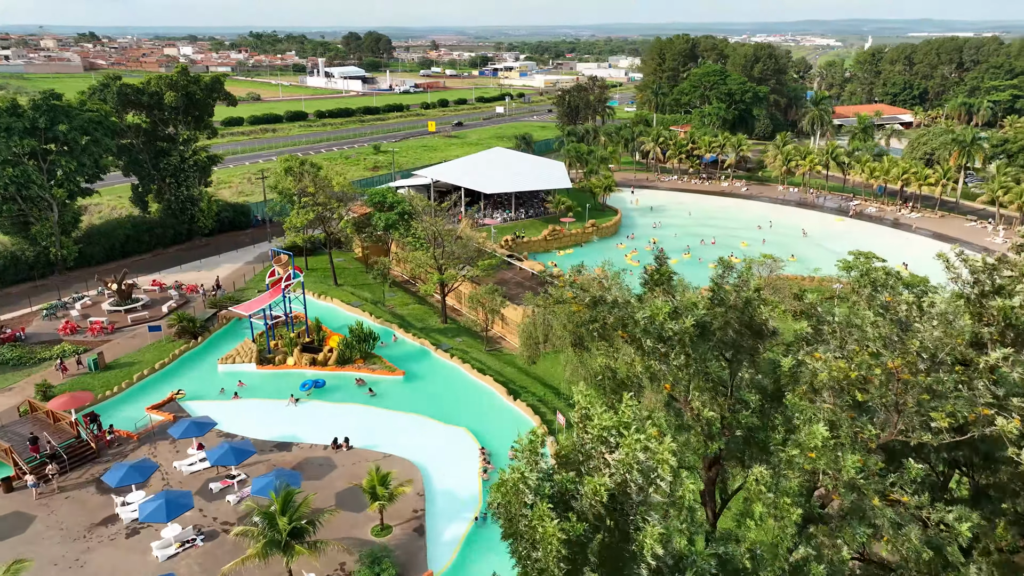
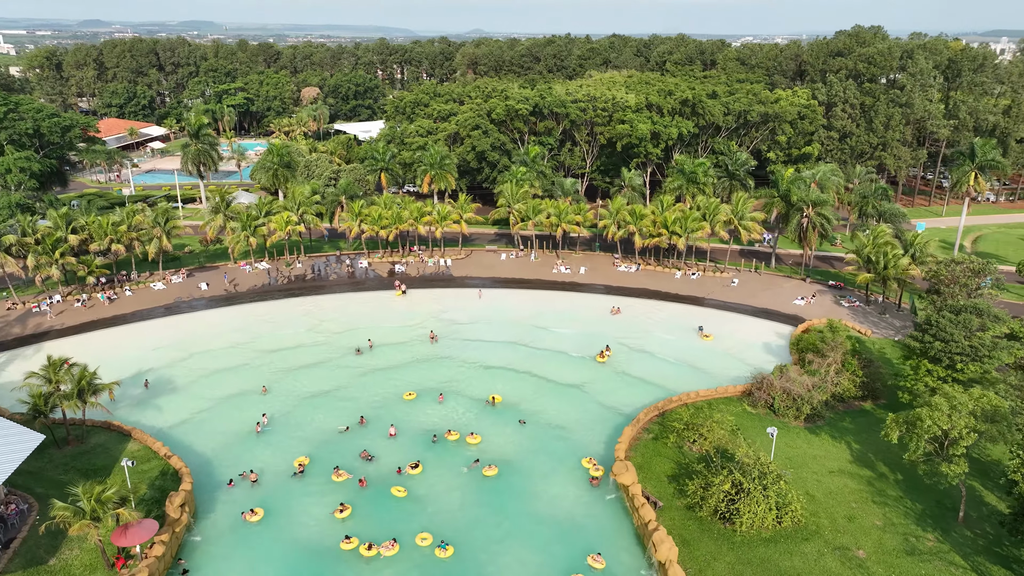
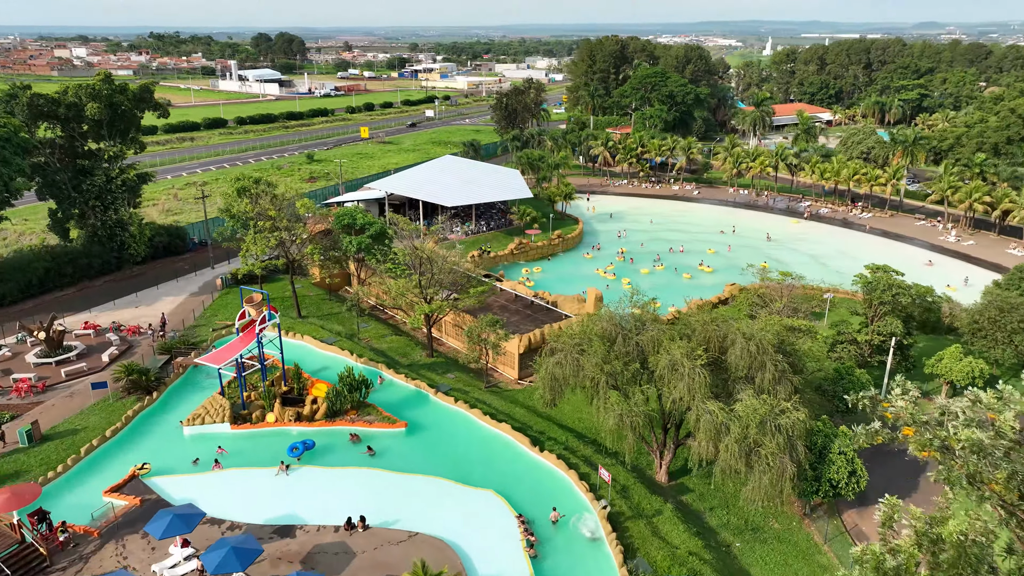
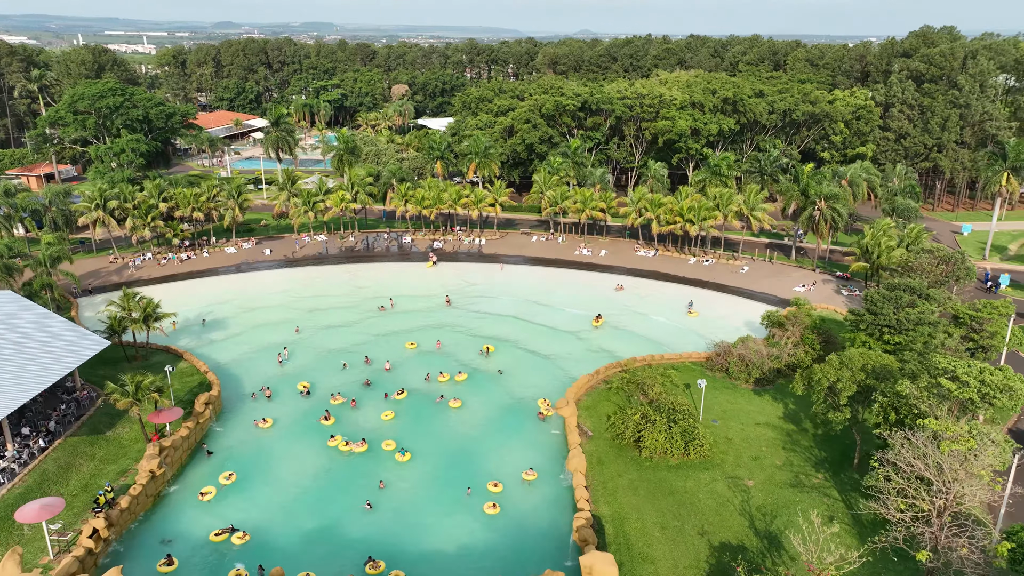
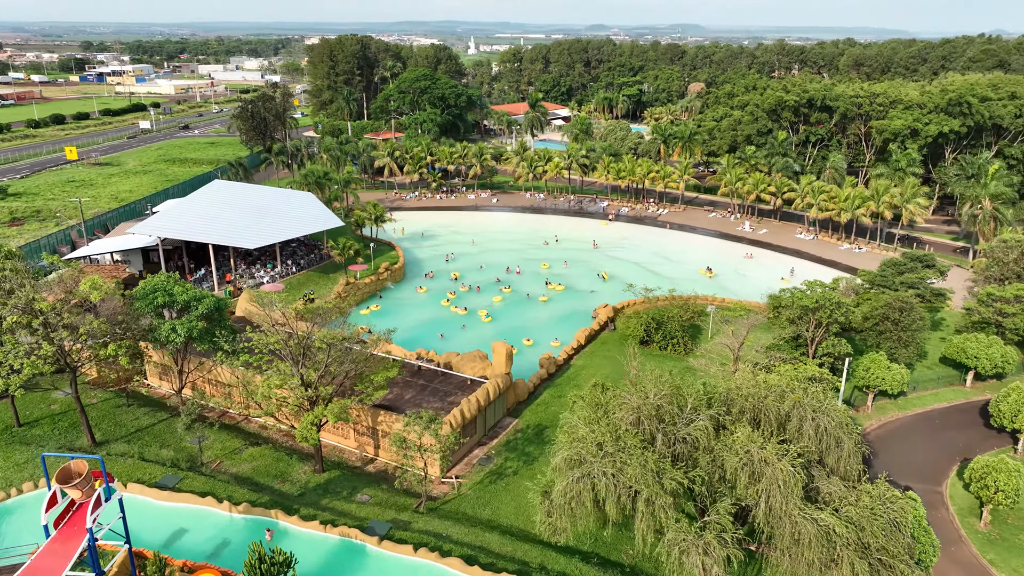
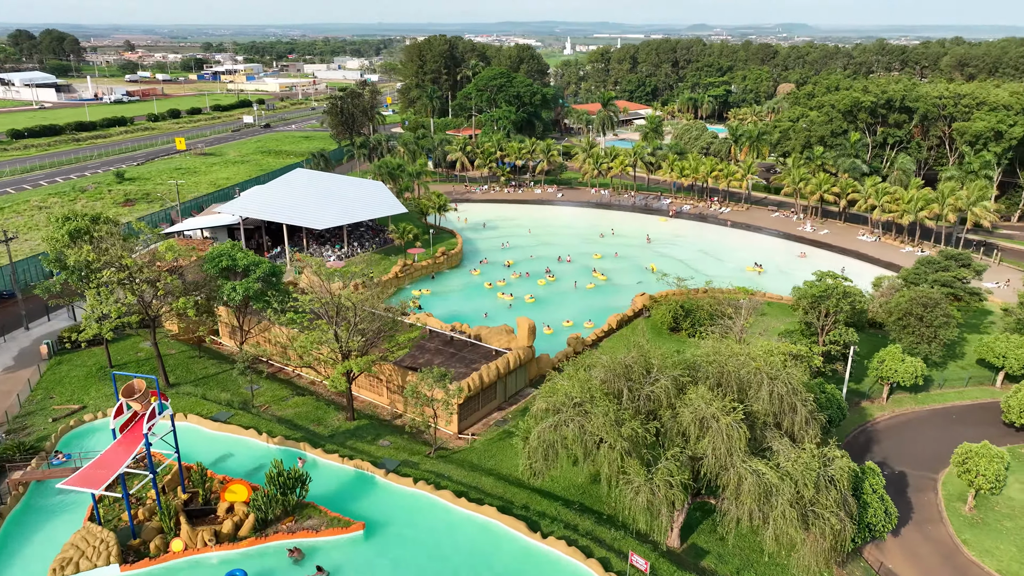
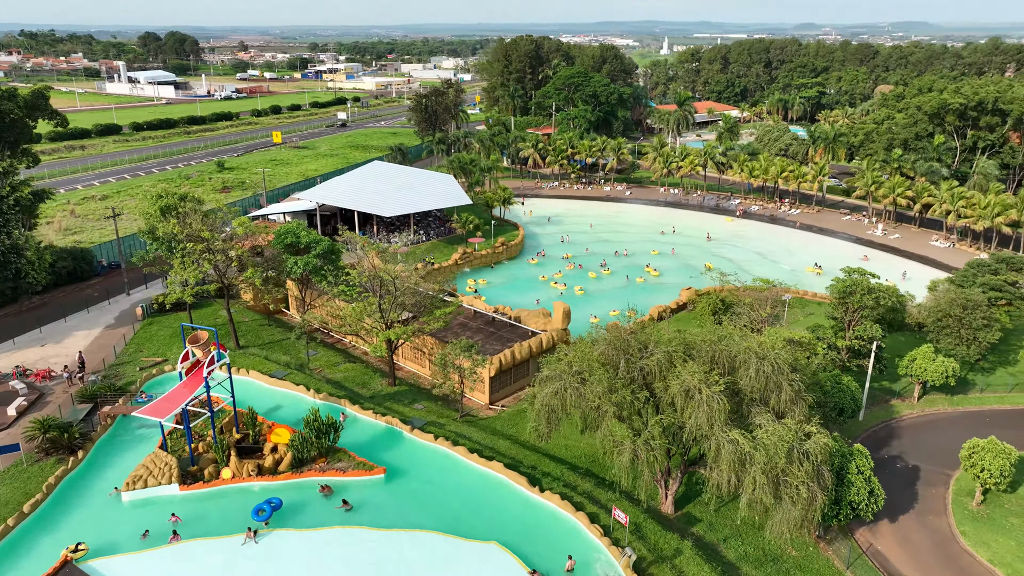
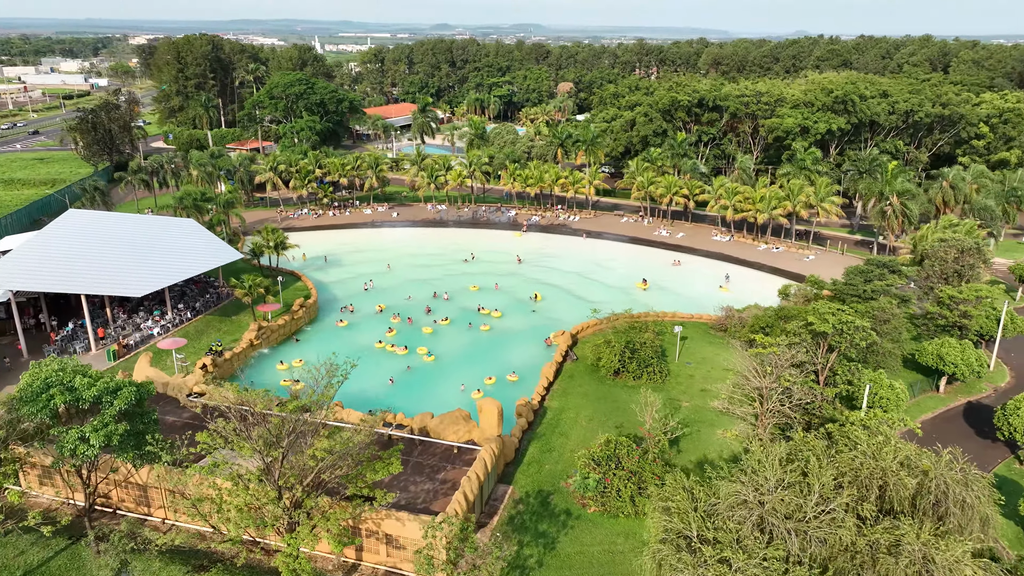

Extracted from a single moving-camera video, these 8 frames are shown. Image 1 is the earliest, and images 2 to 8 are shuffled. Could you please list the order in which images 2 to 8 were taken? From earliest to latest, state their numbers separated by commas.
3, 7, 6, 5, 8, 4, 2
